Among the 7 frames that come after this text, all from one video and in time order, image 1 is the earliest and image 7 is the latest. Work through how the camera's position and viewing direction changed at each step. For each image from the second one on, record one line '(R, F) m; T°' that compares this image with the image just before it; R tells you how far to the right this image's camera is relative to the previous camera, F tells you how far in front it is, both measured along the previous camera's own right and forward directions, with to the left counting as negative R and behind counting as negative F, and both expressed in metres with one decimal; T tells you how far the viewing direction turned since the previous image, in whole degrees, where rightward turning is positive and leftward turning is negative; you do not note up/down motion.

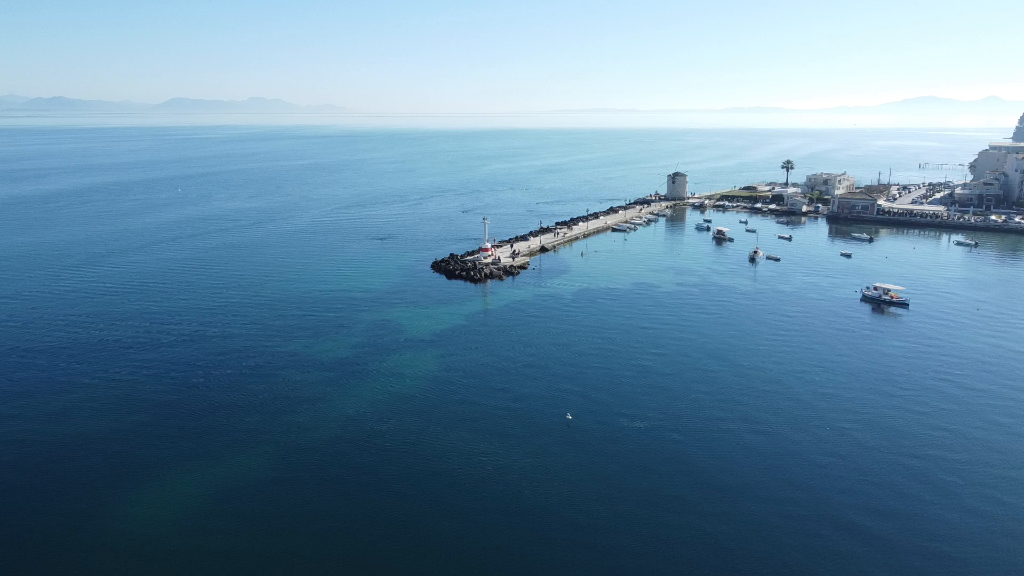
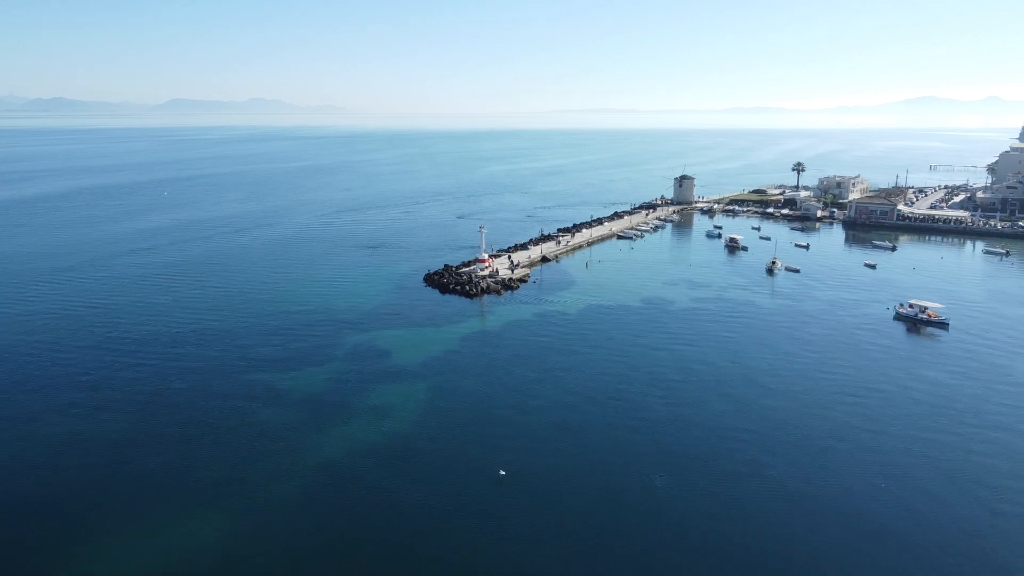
(+0.1, +5.0) m; 0°
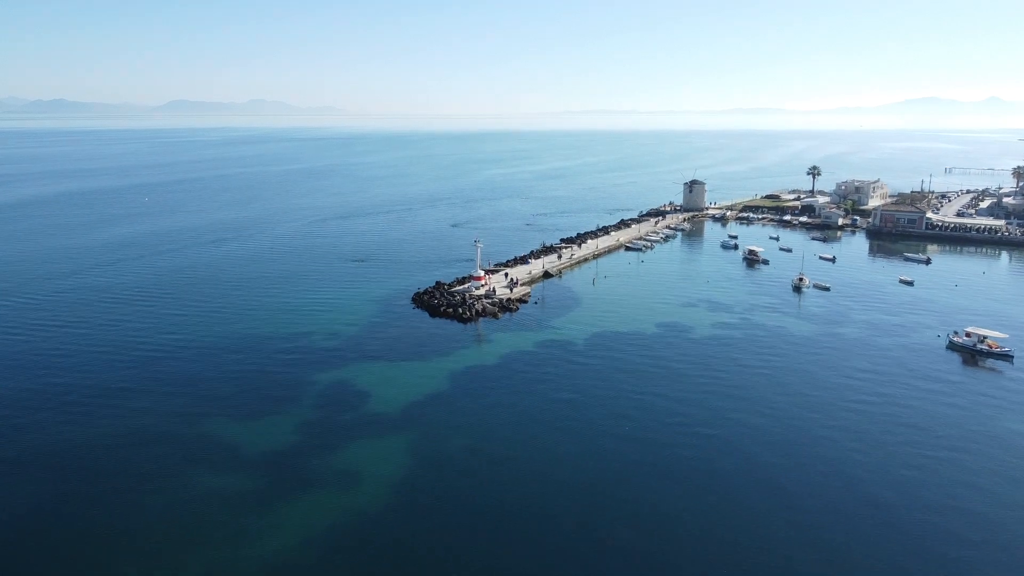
(+0.1, +6.4) m; 0°
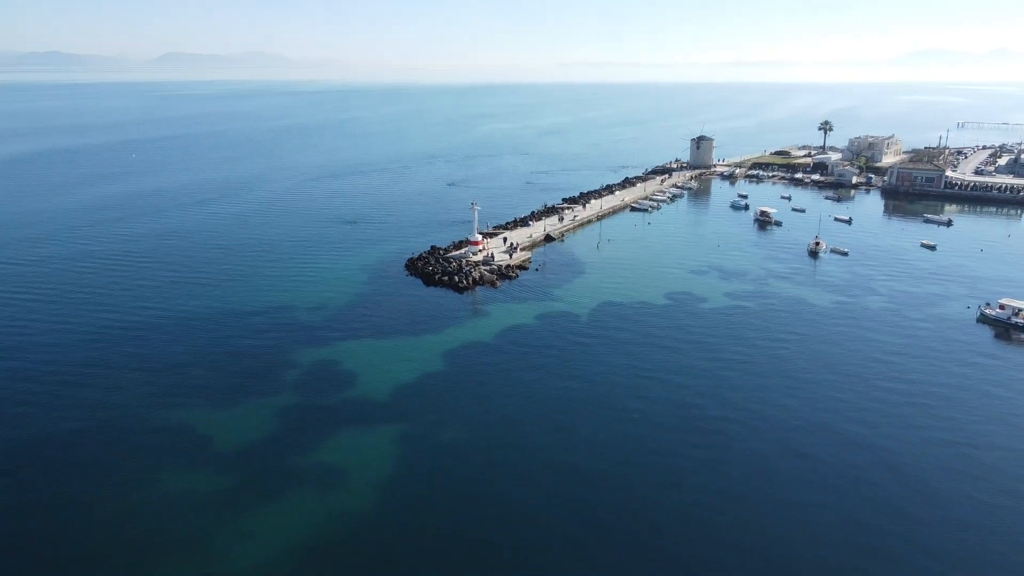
(+0.1, +3.2) m; 0°
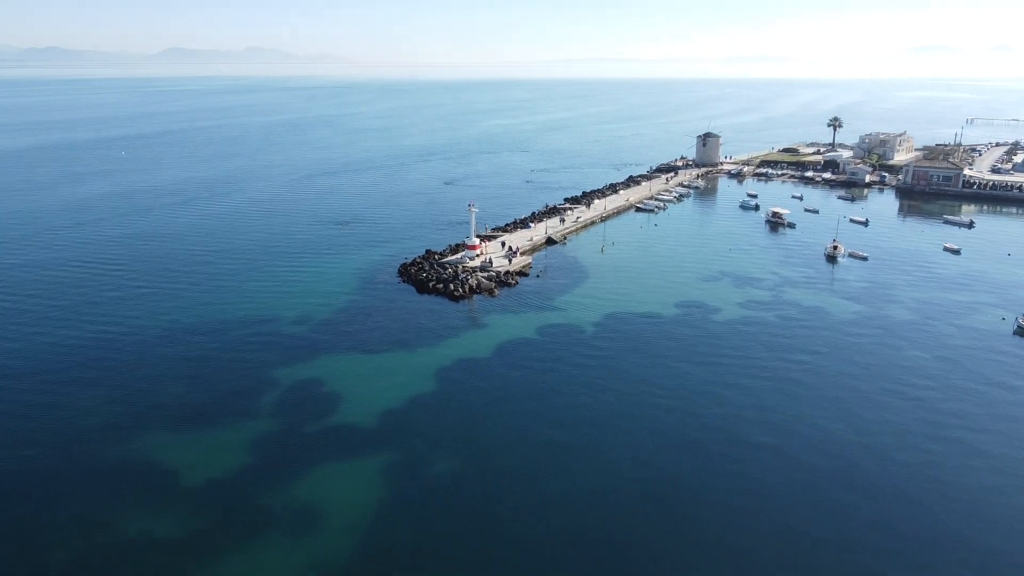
(0.0, +3.1) m; 0°
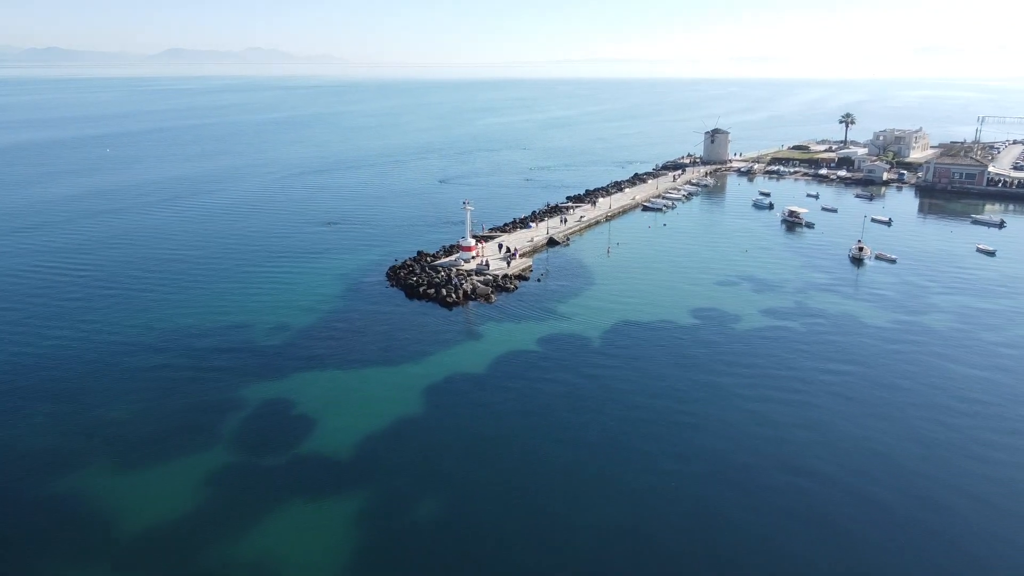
(+0.1, +4.0) m; 0°
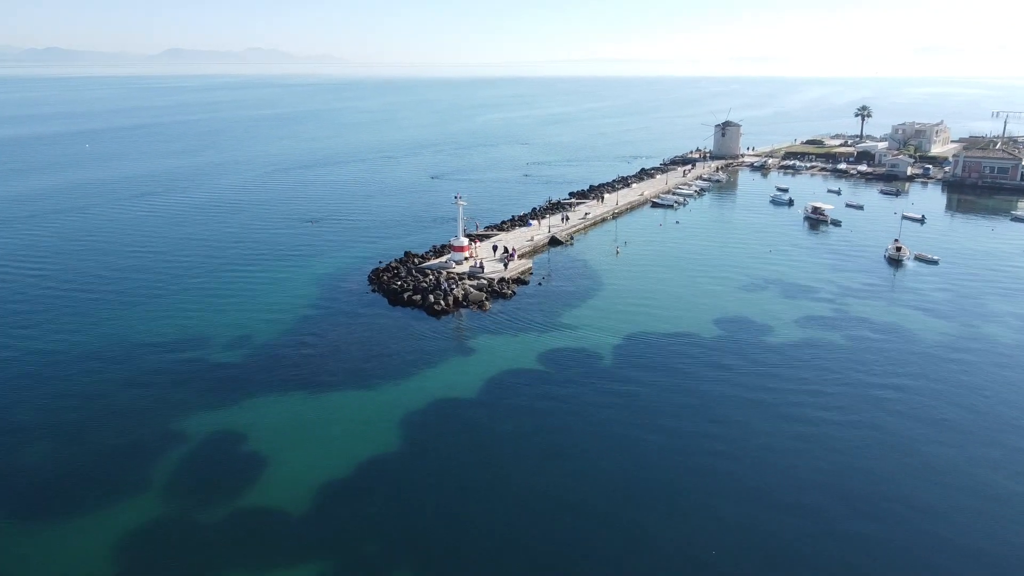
(+0.1, +5.0) m; 0°
